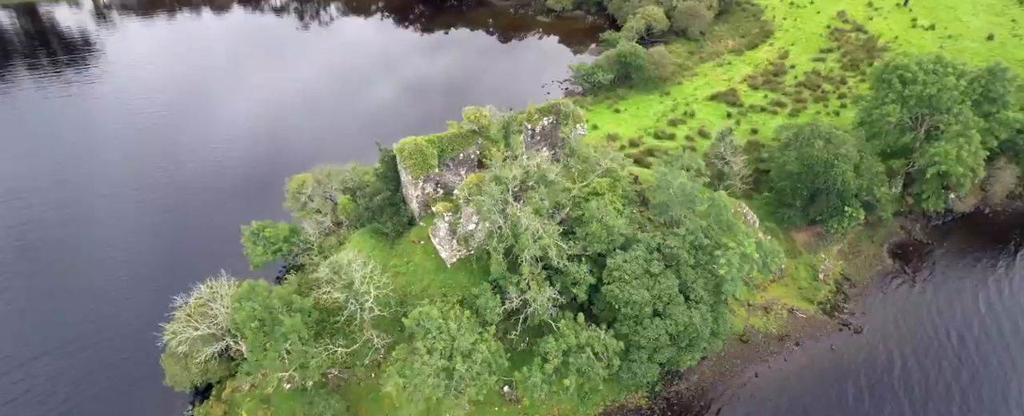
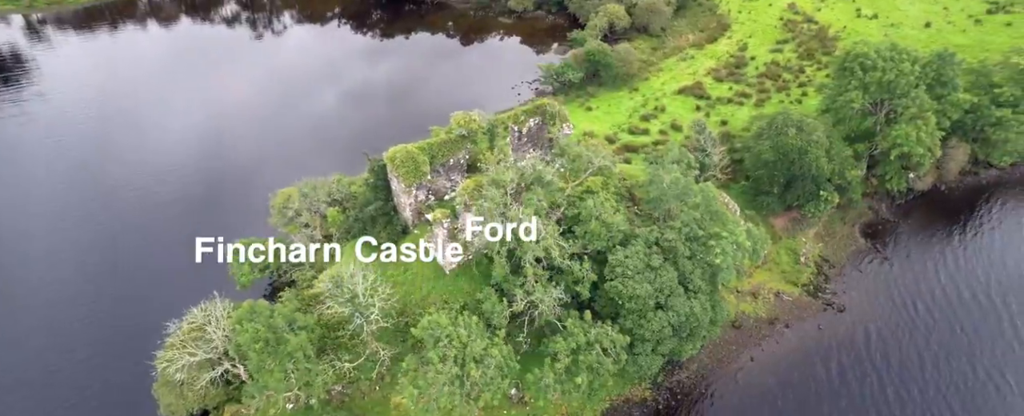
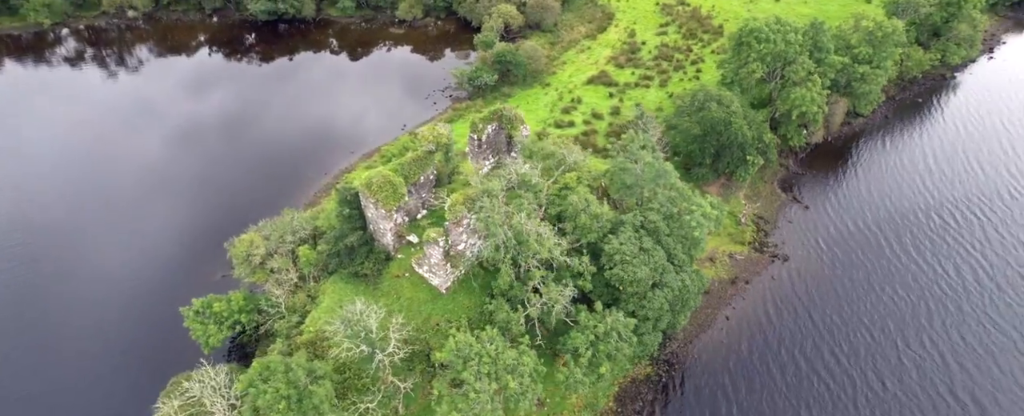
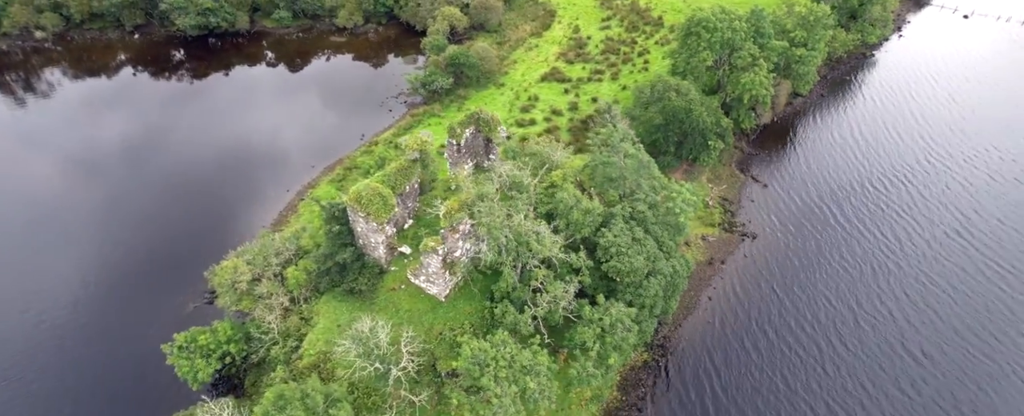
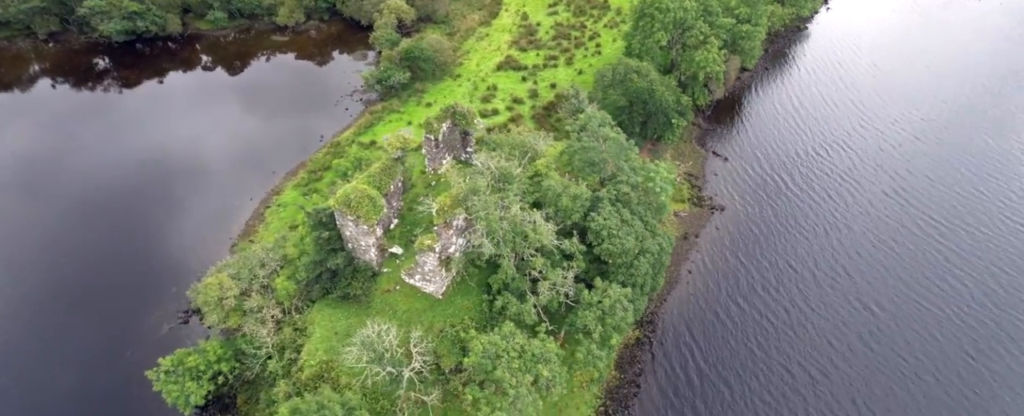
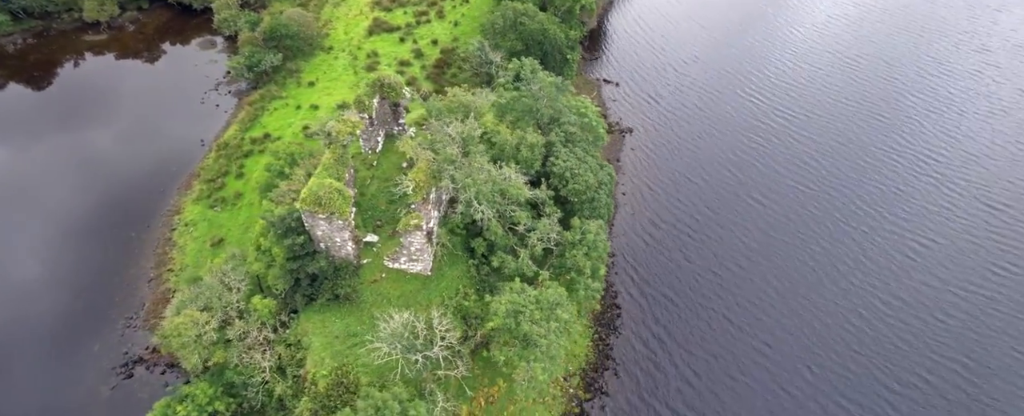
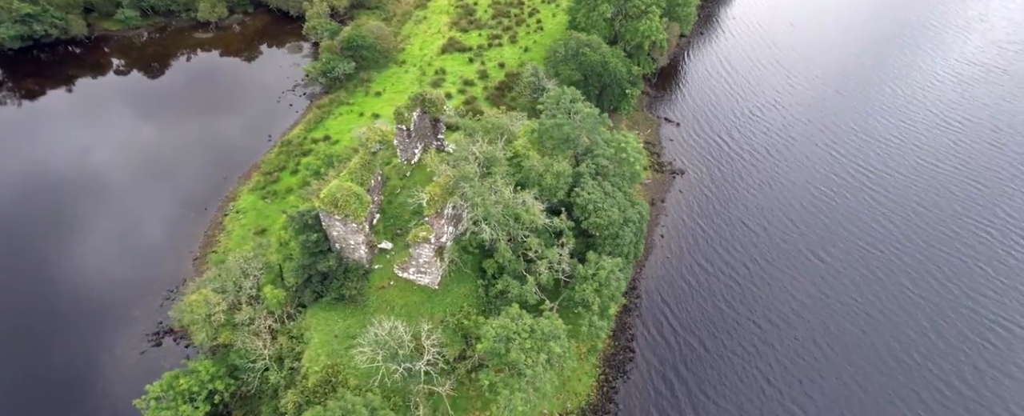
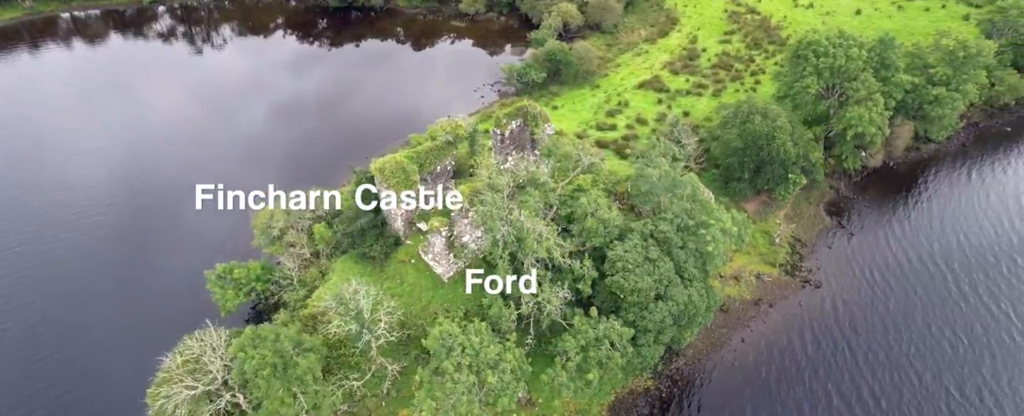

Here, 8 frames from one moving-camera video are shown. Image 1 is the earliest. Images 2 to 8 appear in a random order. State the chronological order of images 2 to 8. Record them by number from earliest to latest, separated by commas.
2, 8, 3, 4, 5, 7, 6
